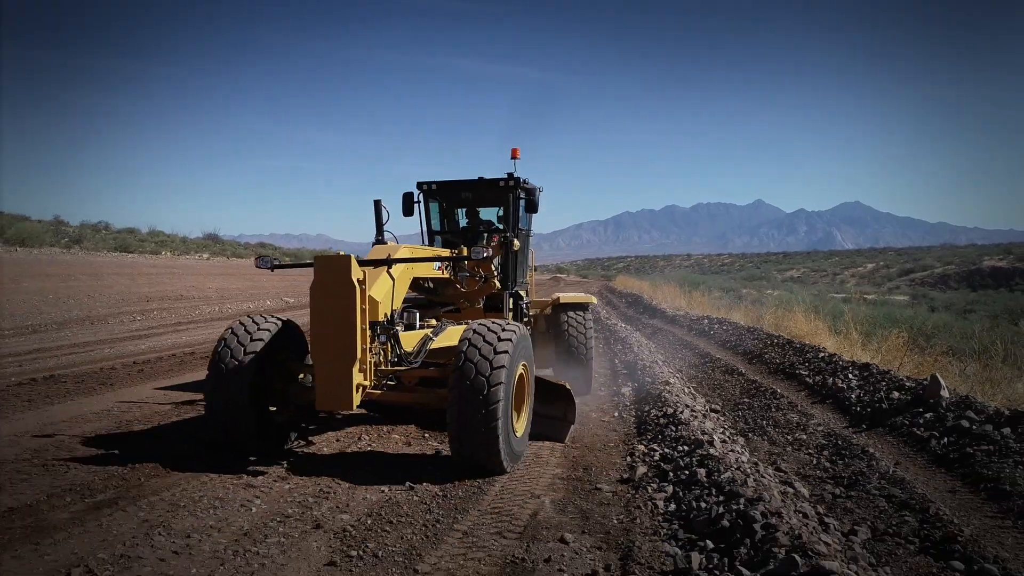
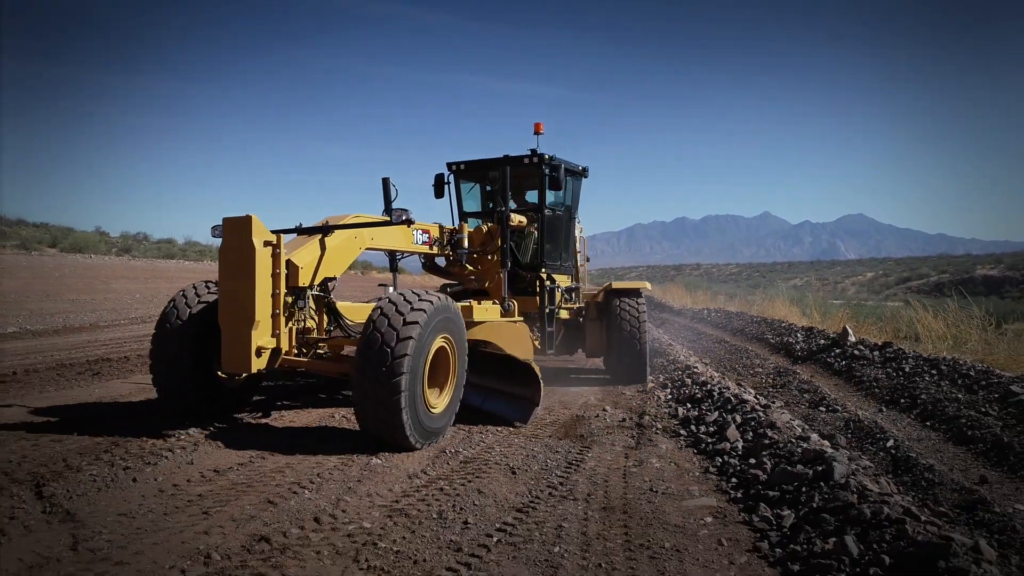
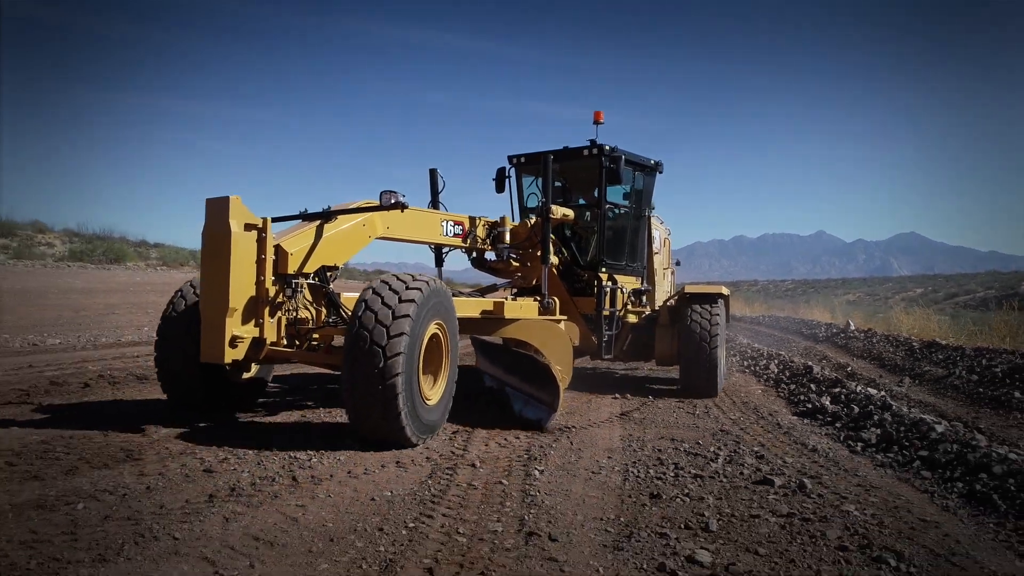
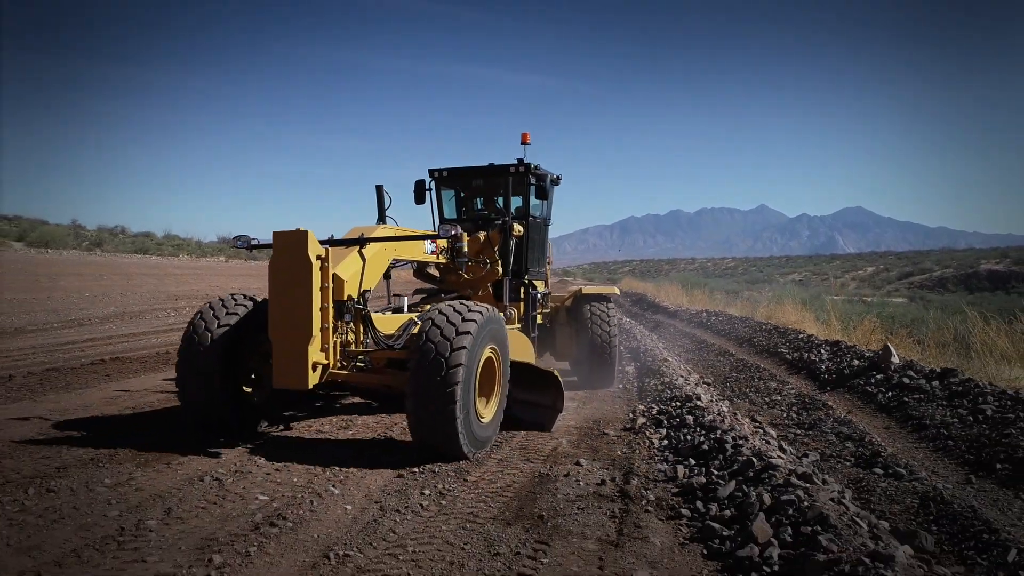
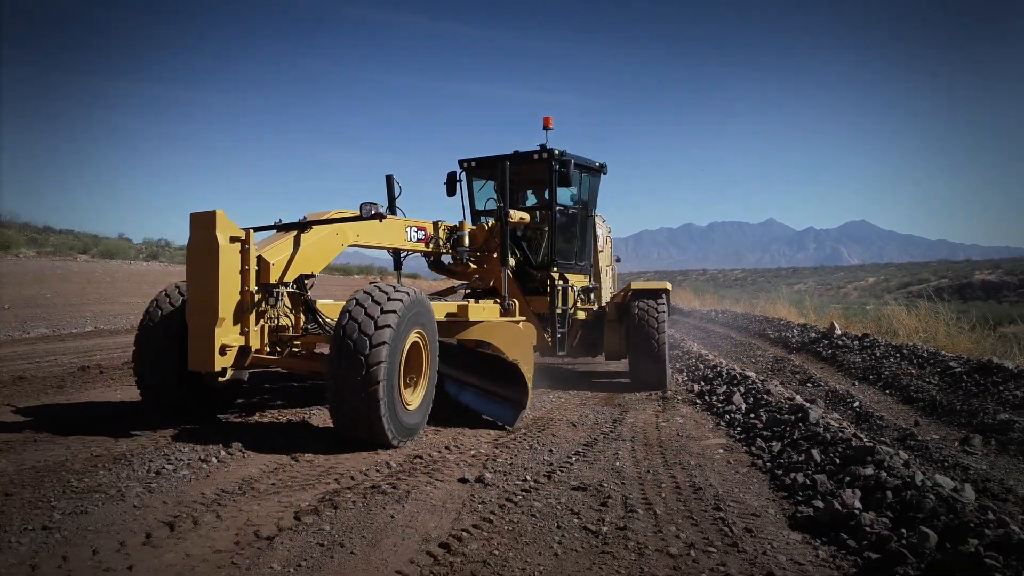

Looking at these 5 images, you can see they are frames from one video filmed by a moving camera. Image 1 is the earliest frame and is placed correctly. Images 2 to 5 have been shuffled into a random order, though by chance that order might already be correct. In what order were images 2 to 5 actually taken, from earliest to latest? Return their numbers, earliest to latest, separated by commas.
4, 2, 5, 3
